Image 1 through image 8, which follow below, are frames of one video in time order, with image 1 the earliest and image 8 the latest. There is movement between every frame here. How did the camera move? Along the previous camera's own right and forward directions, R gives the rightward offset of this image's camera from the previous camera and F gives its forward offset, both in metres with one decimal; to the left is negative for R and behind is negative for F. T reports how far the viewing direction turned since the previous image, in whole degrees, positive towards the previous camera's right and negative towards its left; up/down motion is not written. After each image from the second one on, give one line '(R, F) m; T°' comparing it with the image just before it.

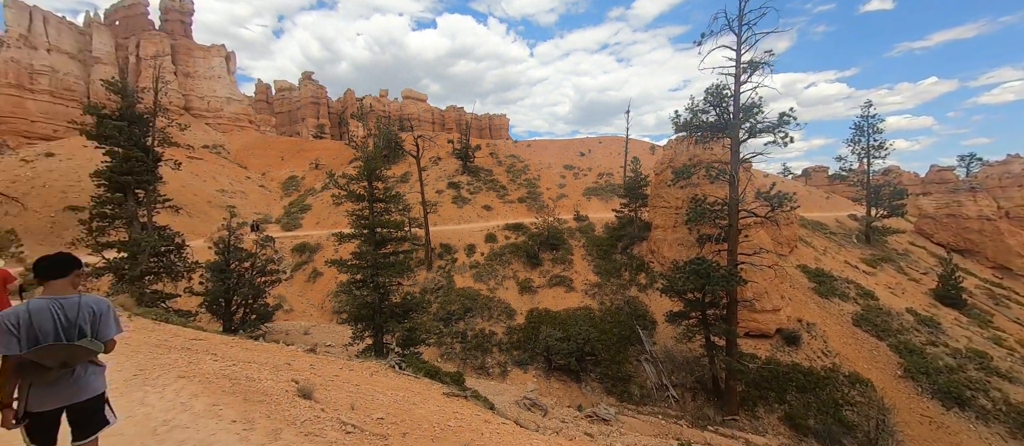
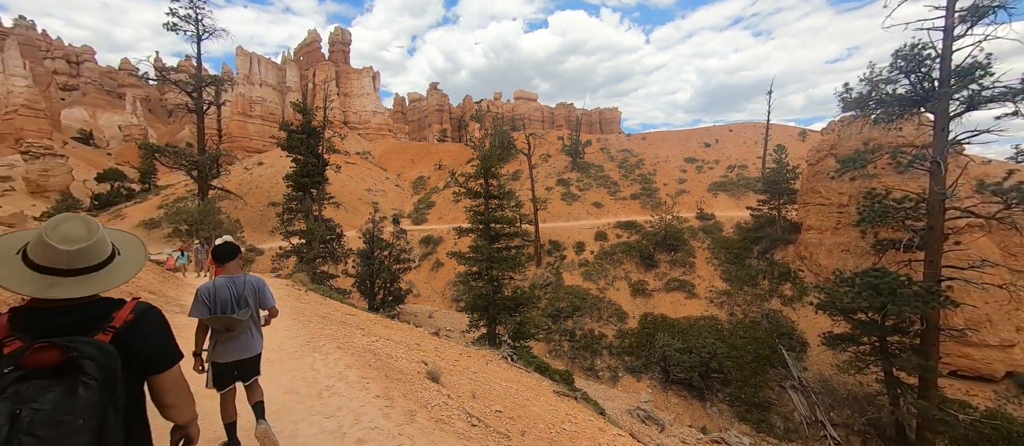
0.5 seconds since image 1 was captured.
(-0.2, +0.3) m; -17°
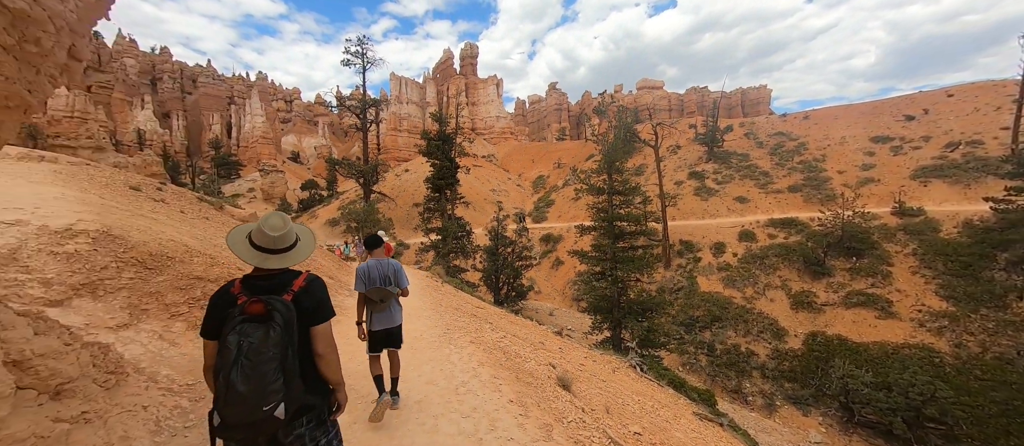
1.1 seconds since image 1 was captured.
(-0.2, +0.4) m; -19°
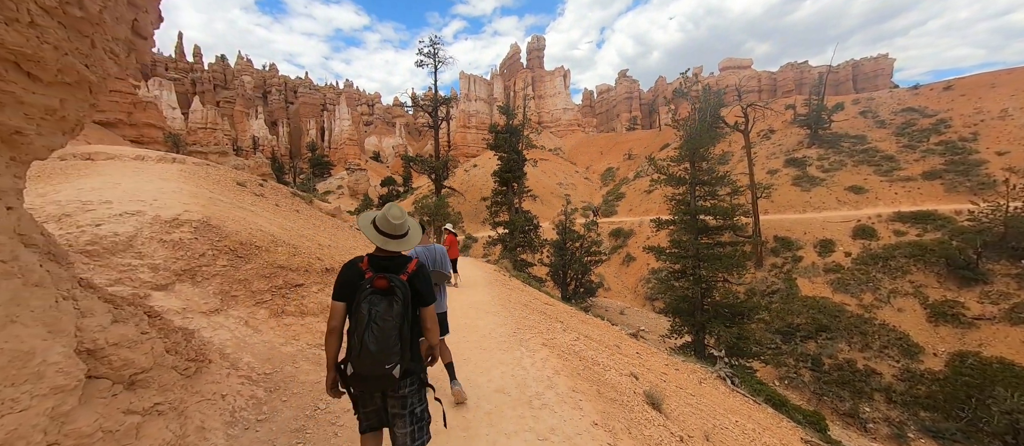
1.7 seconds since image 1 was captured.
(-0.1, +0.5) m; -11°
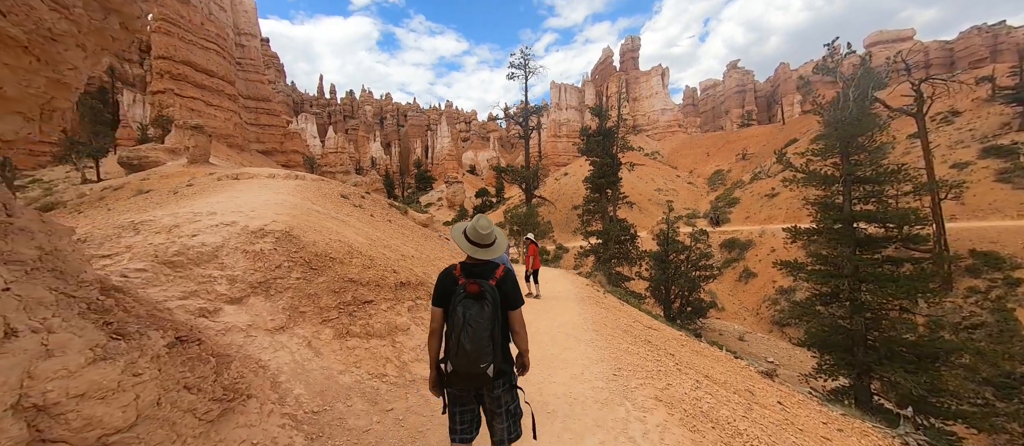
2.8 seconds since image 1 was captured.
(-0.1, +0.9) m; -15°
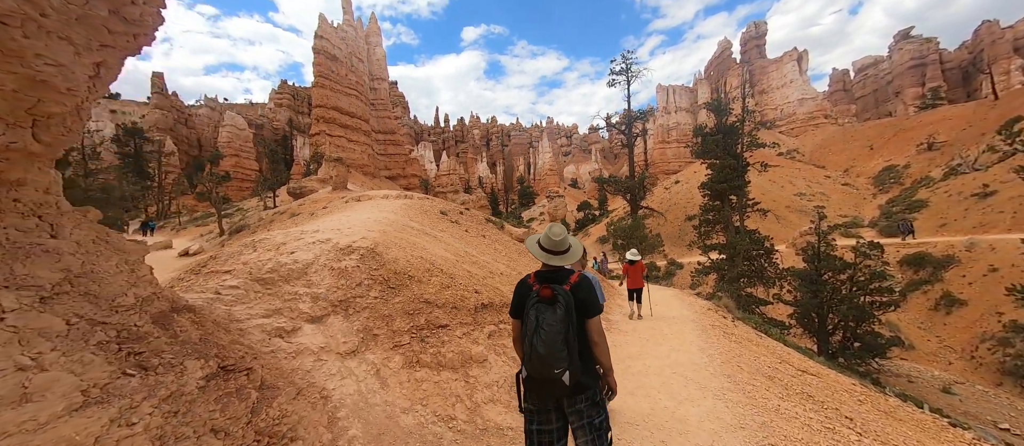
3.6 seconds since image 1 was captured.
(+0.1, +0.7) m; -17°
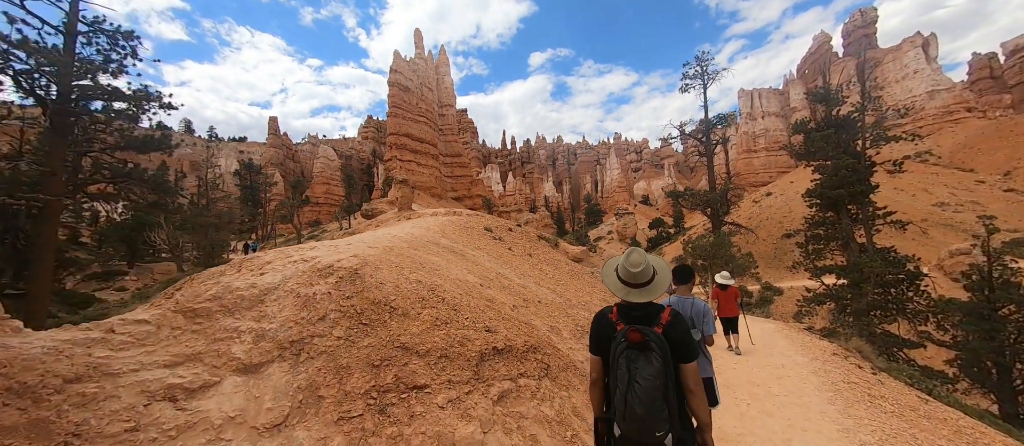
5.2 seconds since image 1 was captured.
(+0.4, +1.2) m; -11°
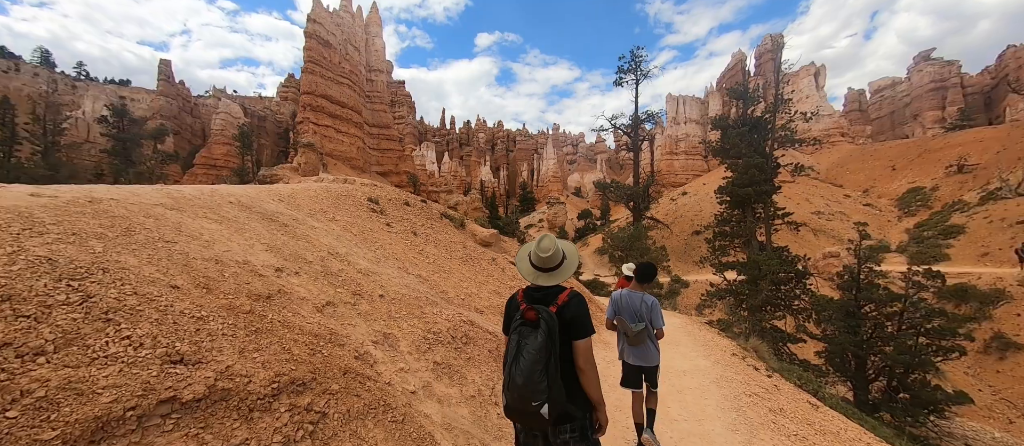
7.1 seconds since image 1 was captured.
(+0.9, +1.3) m; +10°
